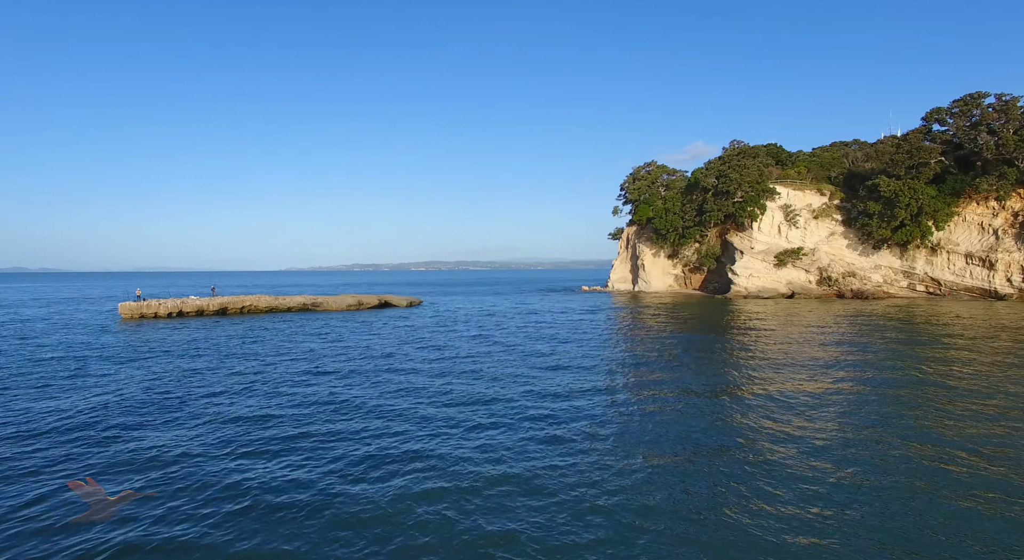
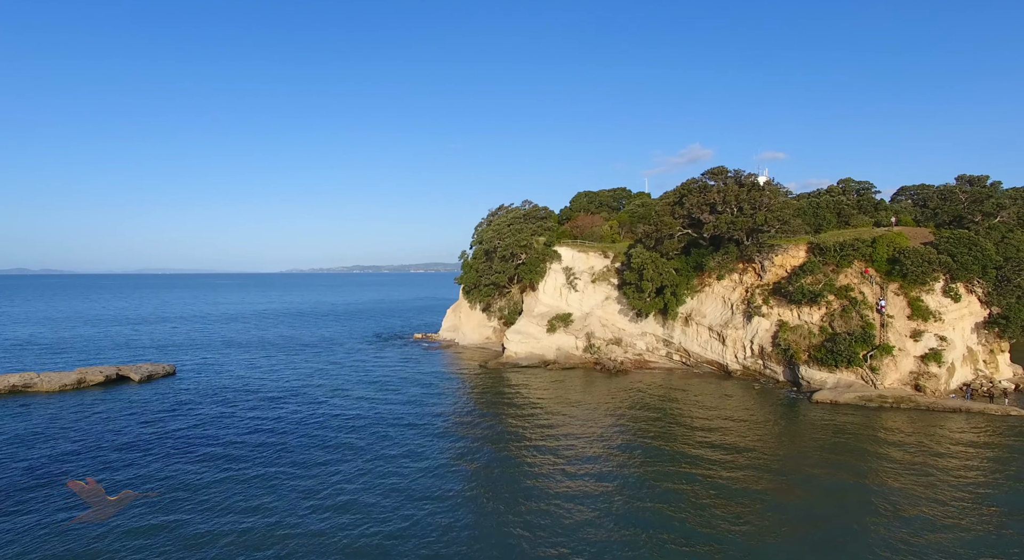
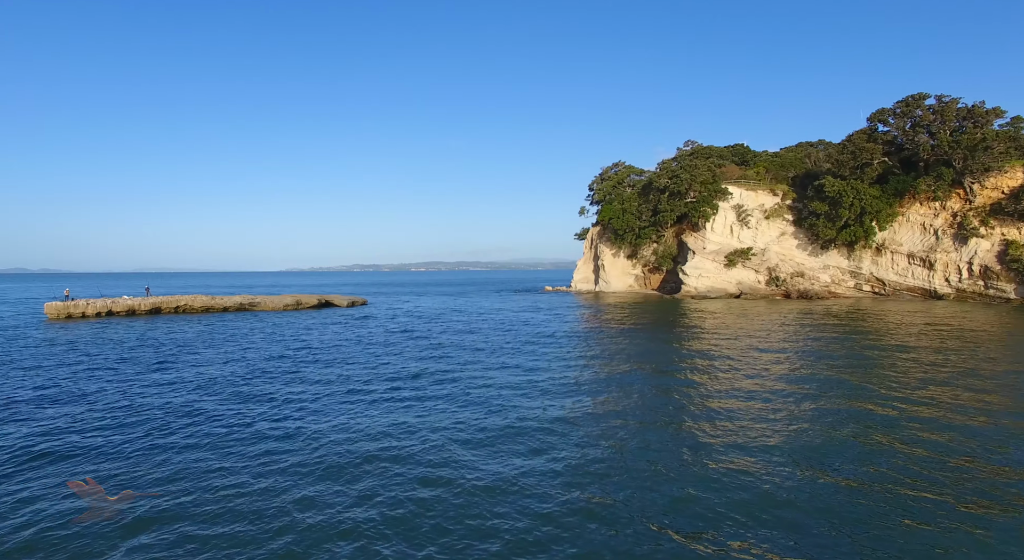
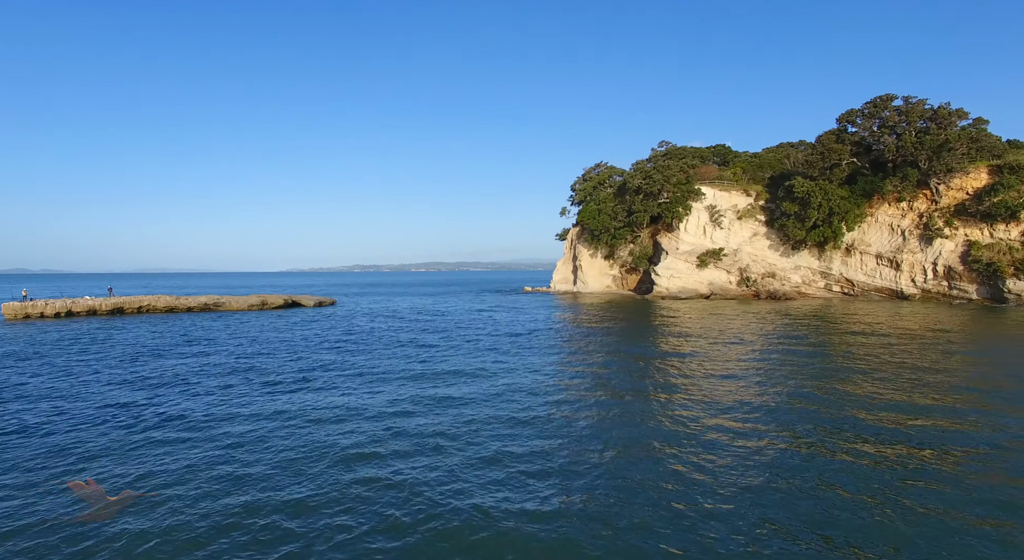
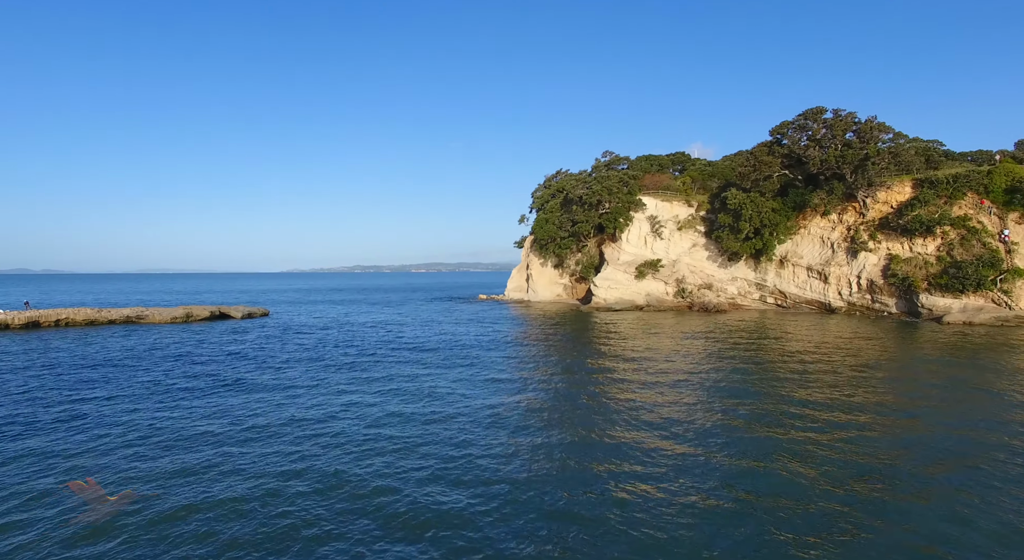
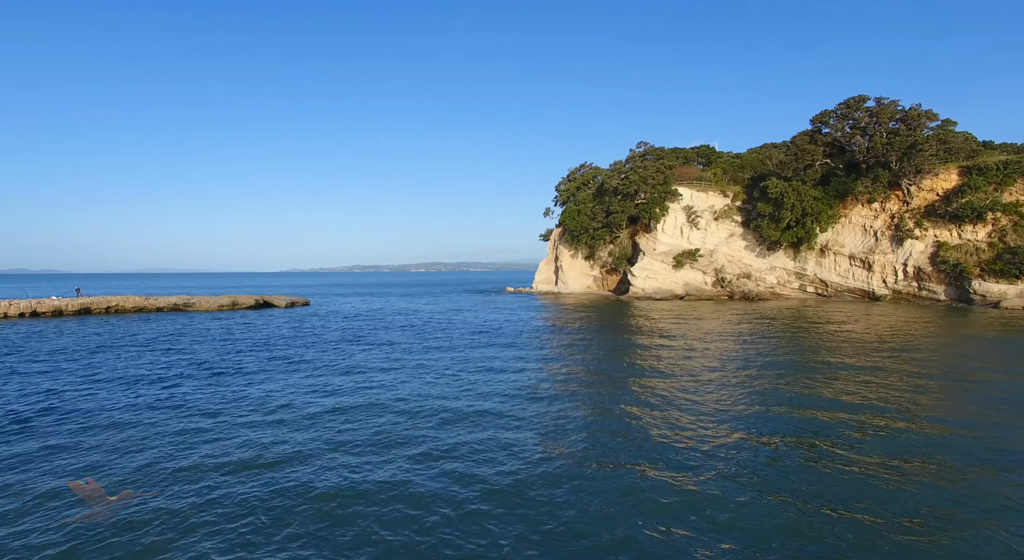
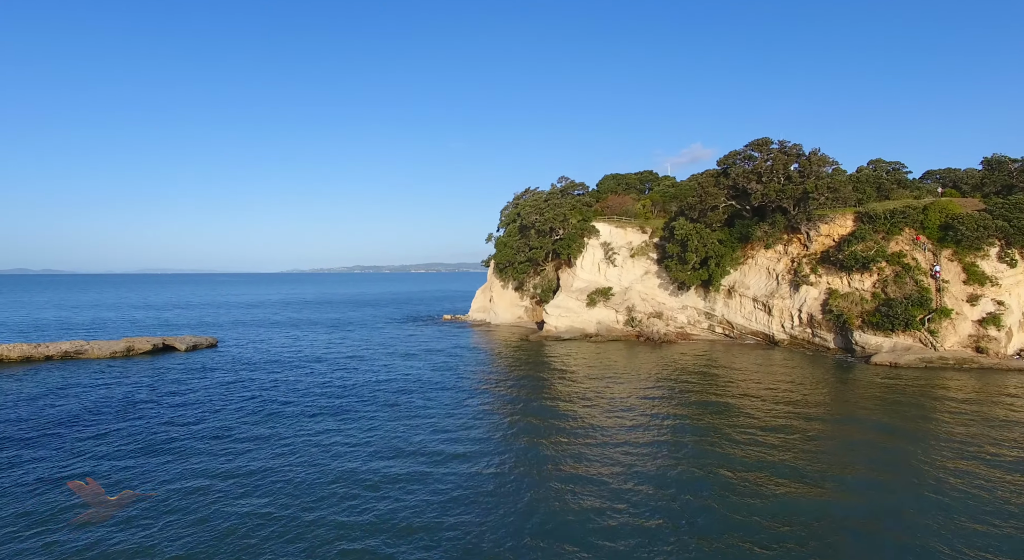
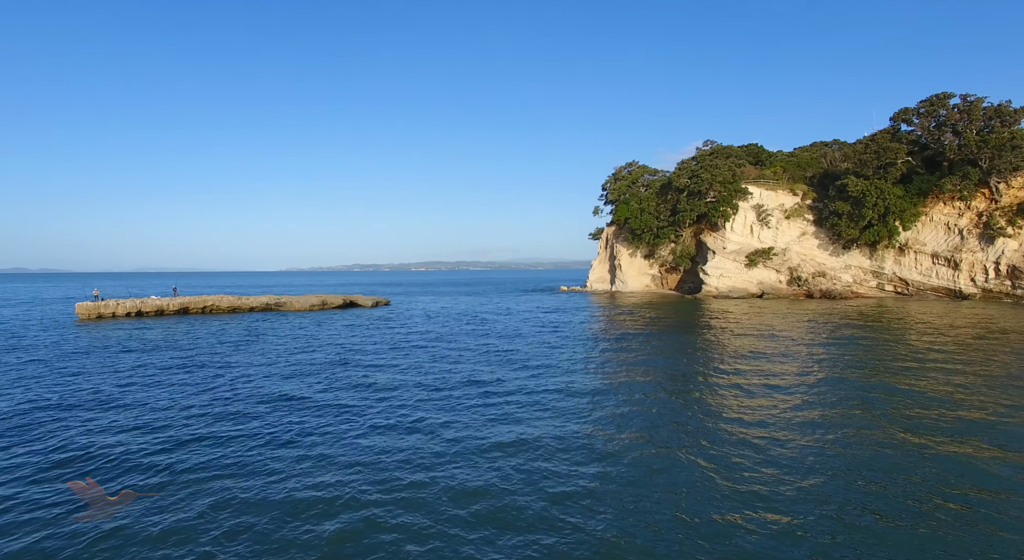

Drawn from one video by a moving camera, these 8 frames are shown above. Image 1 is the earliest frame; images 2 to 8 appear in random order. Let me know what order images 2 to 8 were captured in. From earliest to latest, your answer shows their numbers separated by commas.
8, 3, 4, 6, 5, 7, 2
